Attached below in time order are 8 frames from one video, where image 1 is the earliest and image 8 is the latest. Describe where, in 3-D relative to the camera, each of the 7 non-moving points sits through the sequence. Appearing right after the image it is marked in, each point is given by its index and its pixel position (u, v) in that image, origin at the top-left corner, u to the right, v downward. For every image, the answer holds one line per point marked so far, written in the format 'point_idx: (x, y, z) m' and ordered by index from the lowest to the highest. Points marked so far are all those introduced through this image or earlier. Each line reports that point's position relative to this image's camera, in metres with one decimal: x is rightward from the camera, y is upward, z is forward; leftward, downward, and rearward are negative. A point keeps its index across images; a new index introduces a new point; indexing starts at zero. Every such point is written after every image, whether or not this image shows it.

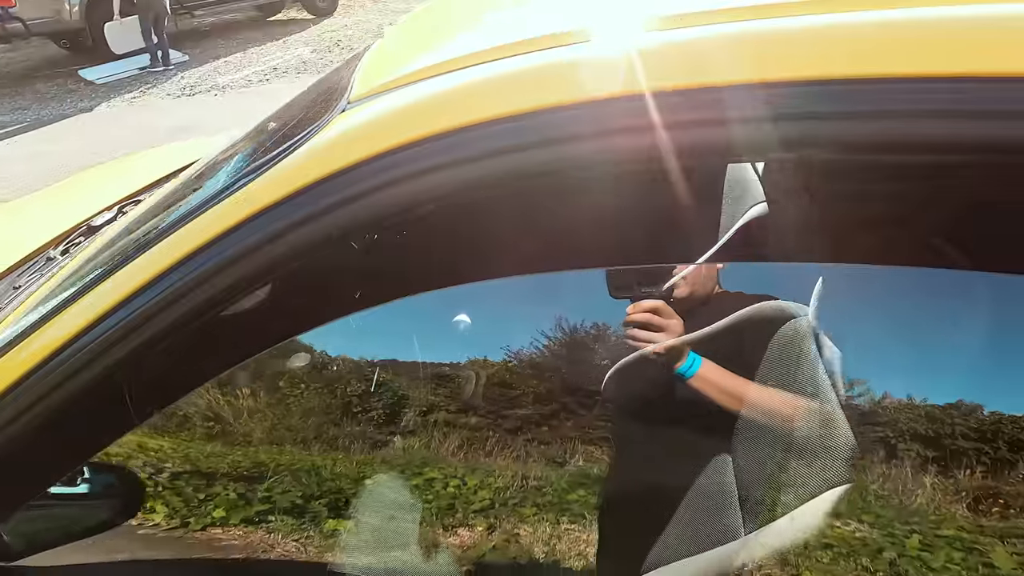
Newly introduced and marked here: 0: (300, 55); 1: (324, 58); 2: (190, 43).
0: (-3.7, +4.1, +9.4) m
1: (-3.3, +4.0, +9.2) m
2: (-6.8, +5.2, +11.3) m
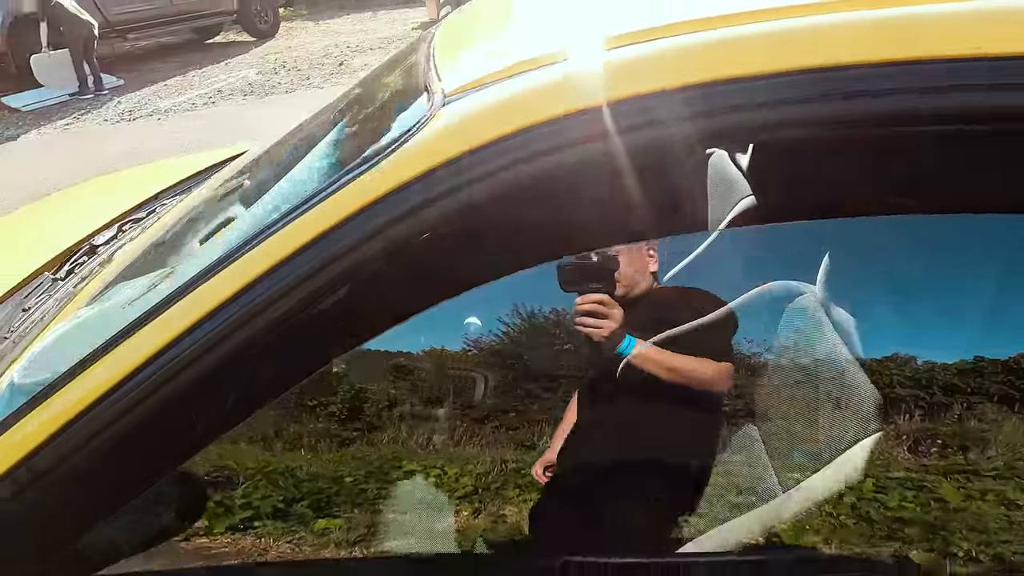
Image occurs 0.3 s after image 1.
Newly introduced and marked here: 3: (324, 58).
0: (-4.6, +3.6, +9.2) m
1: (-4.1, +3.6, +9.1) m
2: (-7.8, +4.5, +10.8) m
3: (-3.5, +4.2, +10.0) m
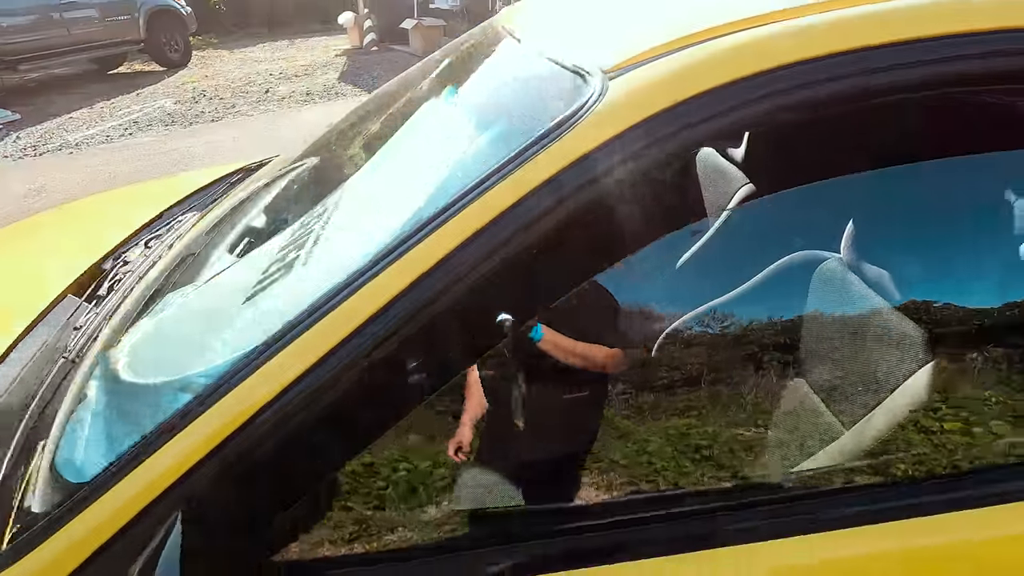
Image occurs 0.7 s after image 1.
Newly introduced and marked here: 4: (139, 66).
0: (-5.7, +3.0, +8.7) m
1: (-5.2, +2.9, +8.7) m
2: (-9.2, +3.5, +9.9) m
3: (-4.8, +3.6, +9.6) m
4: (-8.9, +5.3, +12.8) m
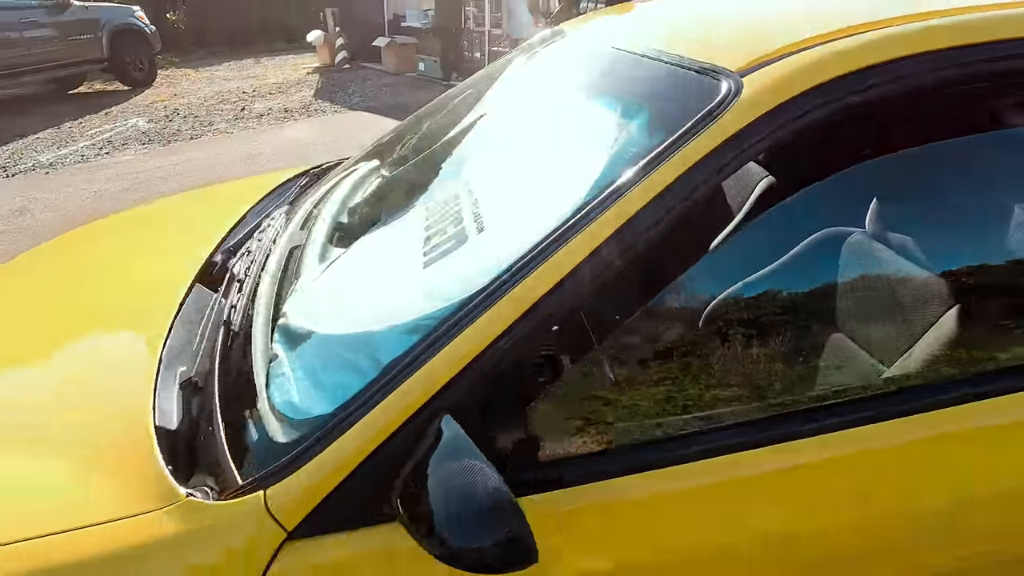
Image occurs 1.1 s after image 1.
0: (-6.1, +2.6, +8.6) m
1: (-5.5, +2.6, +8.6) m
2: (-9.6, +3.0, +9.6) m
3: (-5.2, +3.3, +9.6) m
4: (-9.6, +4.7, +12.5) m
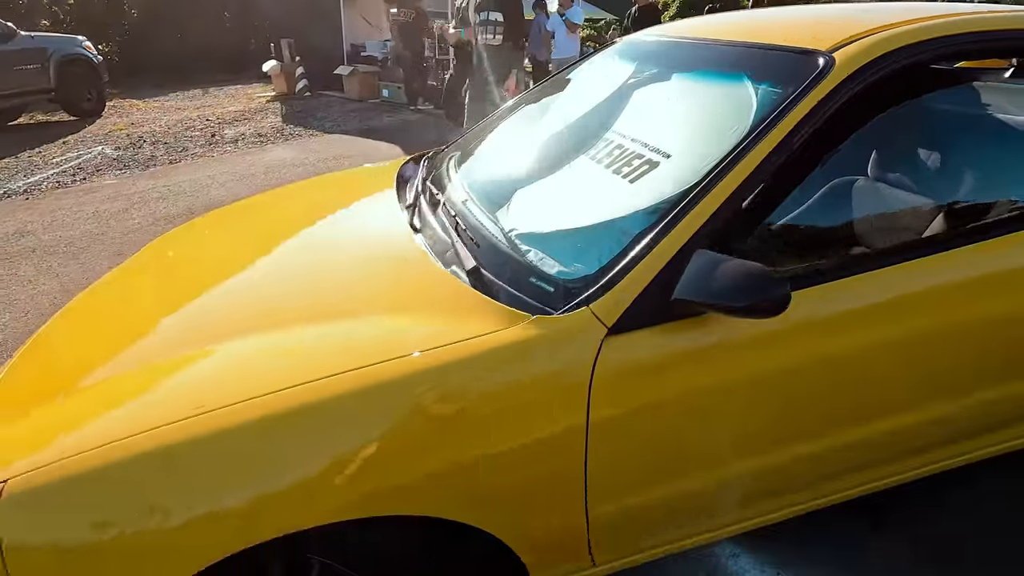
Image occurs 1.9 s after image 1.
0: (-6.5, +2.1, +8.5) m
1: (-6.0, +2.2, +8.5) m
2: (-10.1, +2.3, +9.1) m
3: (-5.8, +2.8, +9.6) m
4: (-10.6, +3.9, +12.1) m
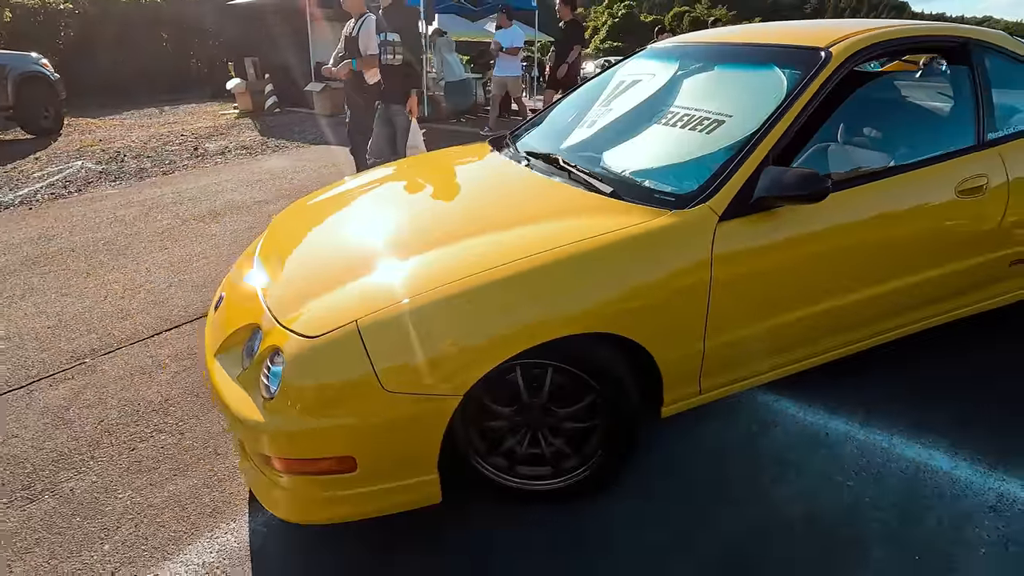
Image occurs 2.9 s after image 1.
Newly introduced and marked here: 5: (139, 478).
0: (-6.8, +1.9, +8.5) m
1: (-6.3, +2.0, +8.6) m
2: (-10.5, +1.9, +8.7) m
3: (-6.3, +2.6, +9.7) m
4: (-11.3, +3.4, +11.7) m
5: (-1.6, -0.8, +2.3) m
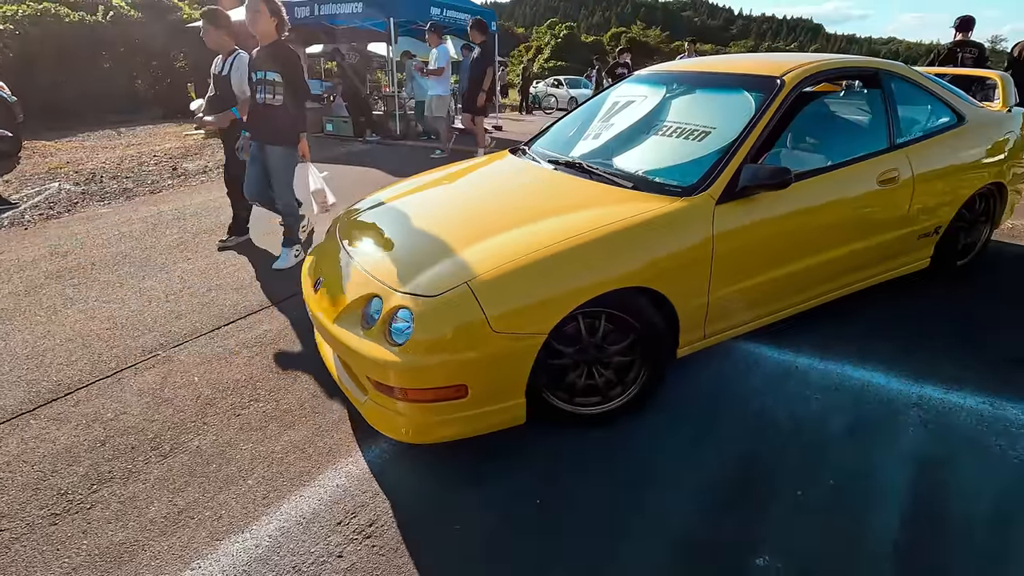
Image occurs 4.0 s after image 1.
0: (-7.2, +1.6, +8.6) m
1: (-6.6, +1.6, +8.7) m
2: (-10.8, +1.4, +8.4) m
3: (-6.8, +2.2, +9.8) m
4: (-12.0, +2.7, +11.3) m
5: (-1.4, -0.8, +2.8) m
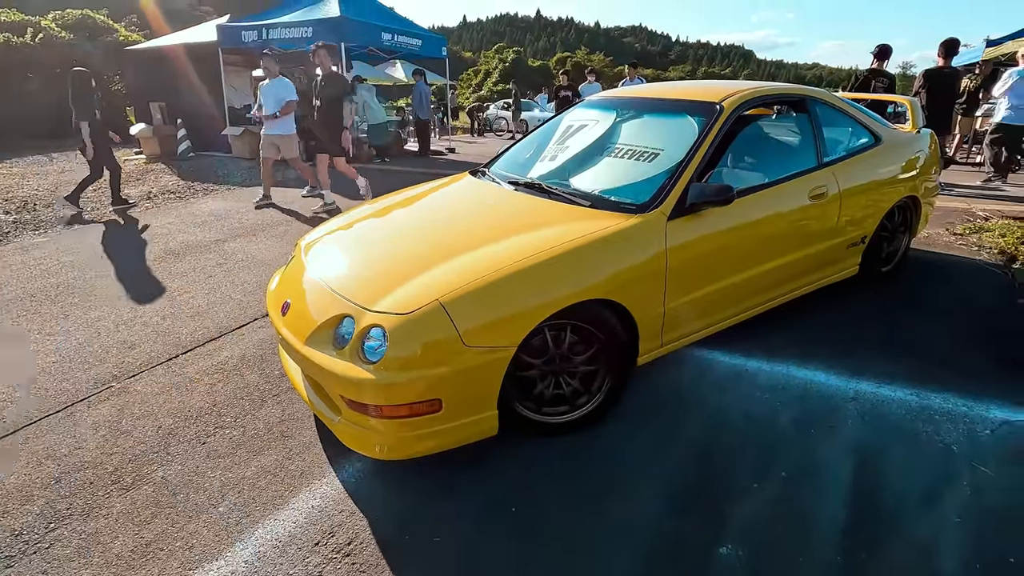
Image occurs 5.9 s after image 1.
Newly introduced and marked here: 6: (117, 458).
0: (-7.8, +1.1, +8.1) m
1: (-7.3, +1.1, +8.3) m
2: (-11.5, +0.8, +7.6) m
3: (-7.6, +1.6, +9.4) m
4: (-12.9, +2.0, +10.5) m
5: (-1.5, -0.9, +2.8) m
6: (-2.1, -0.9, +2.8) m
